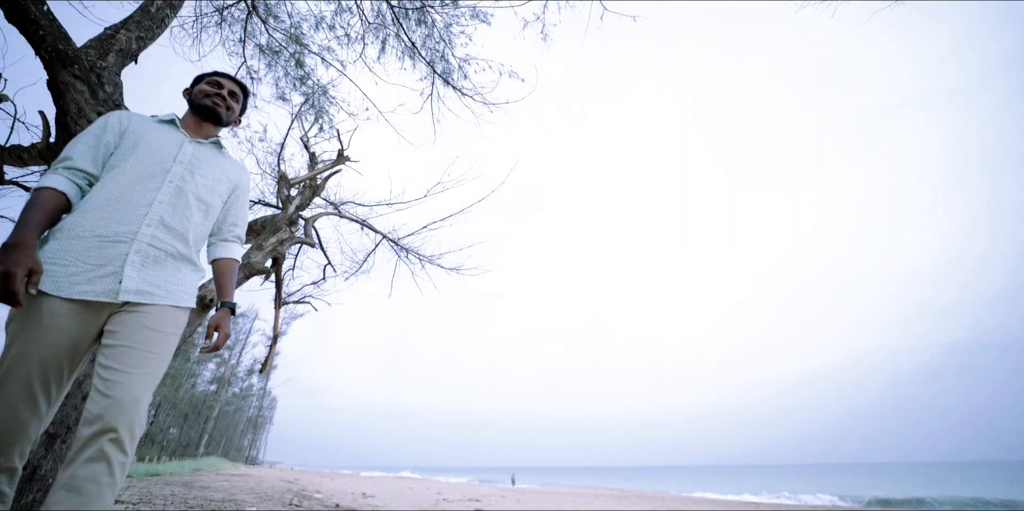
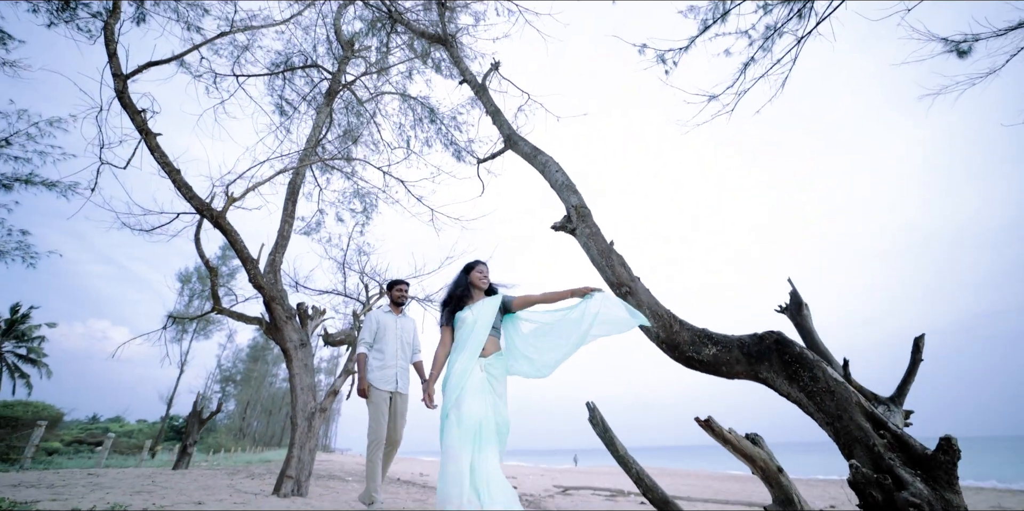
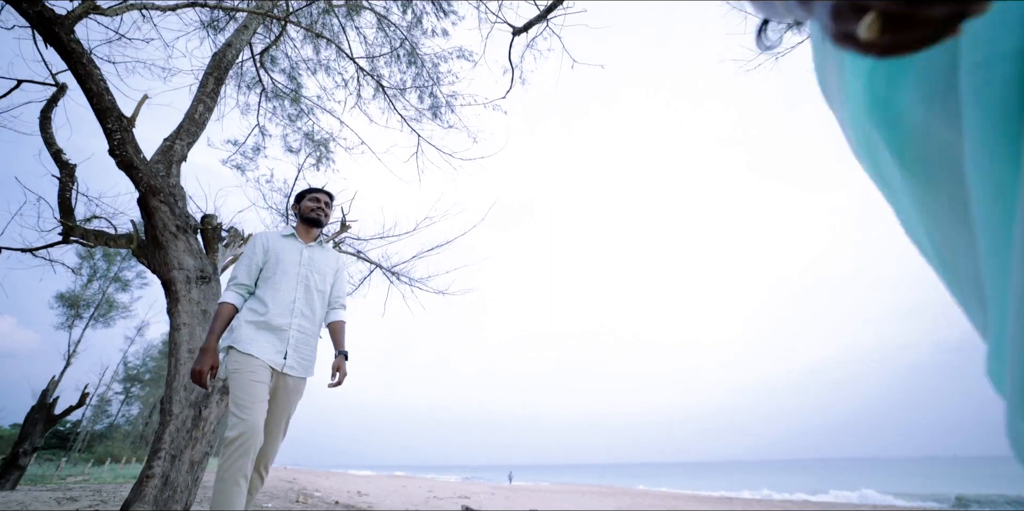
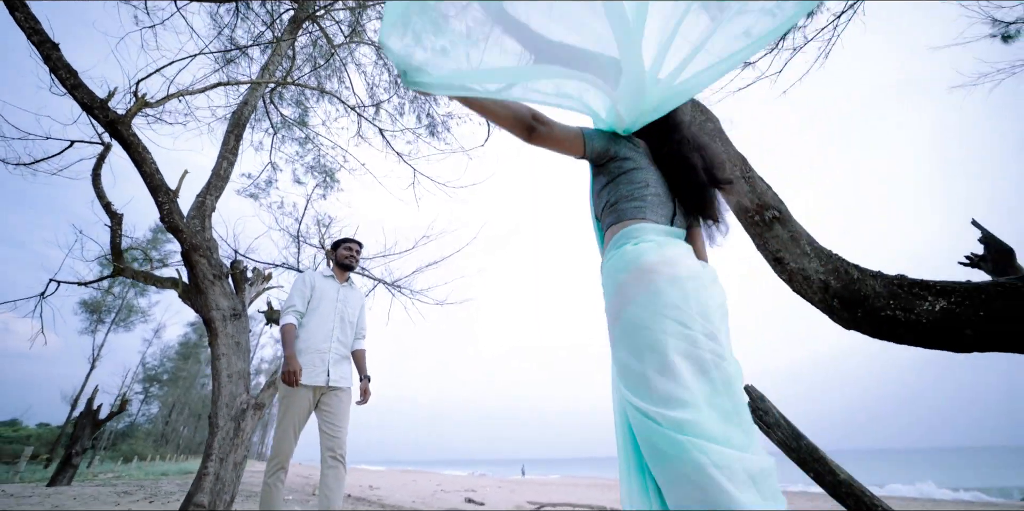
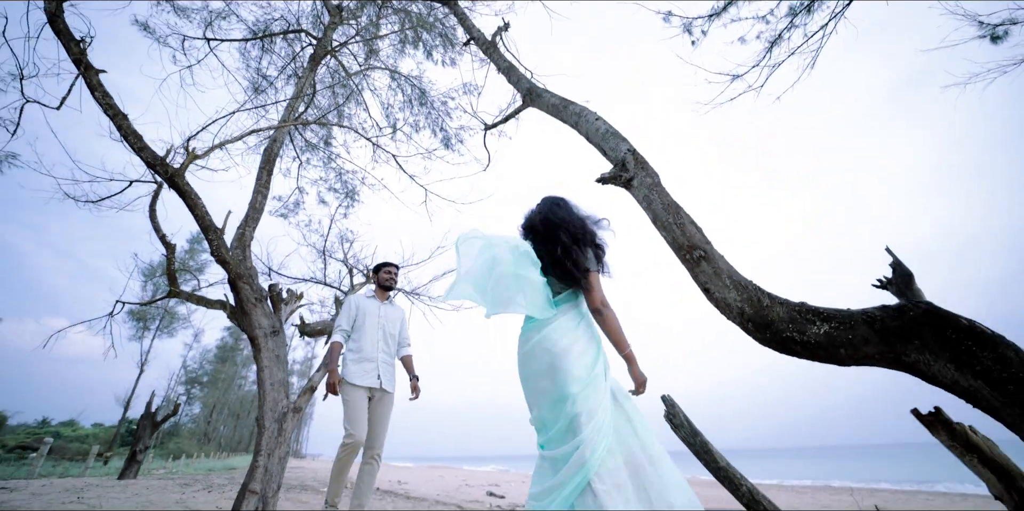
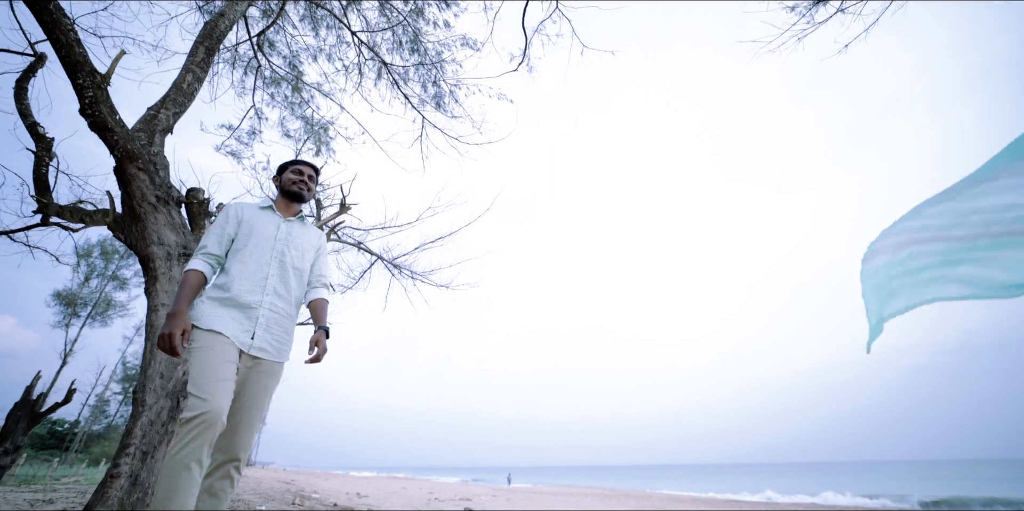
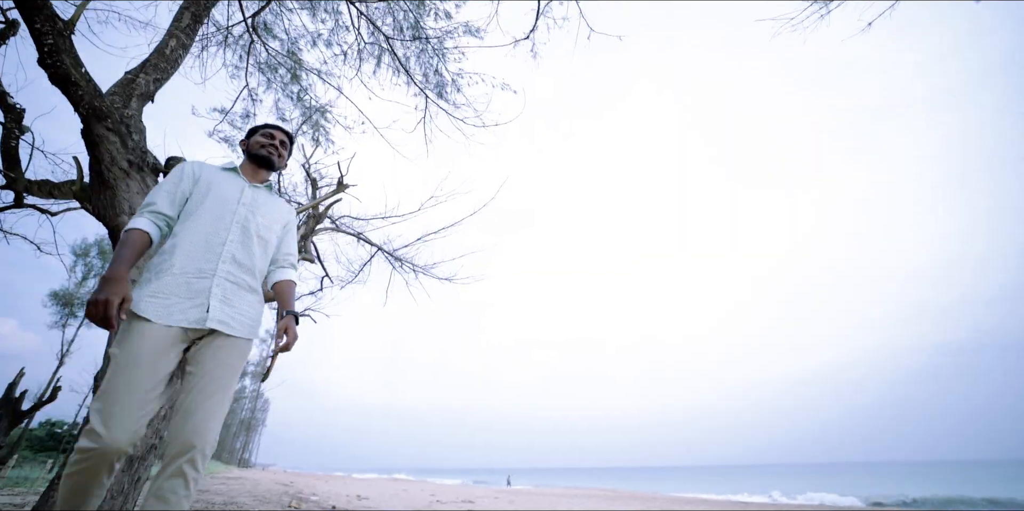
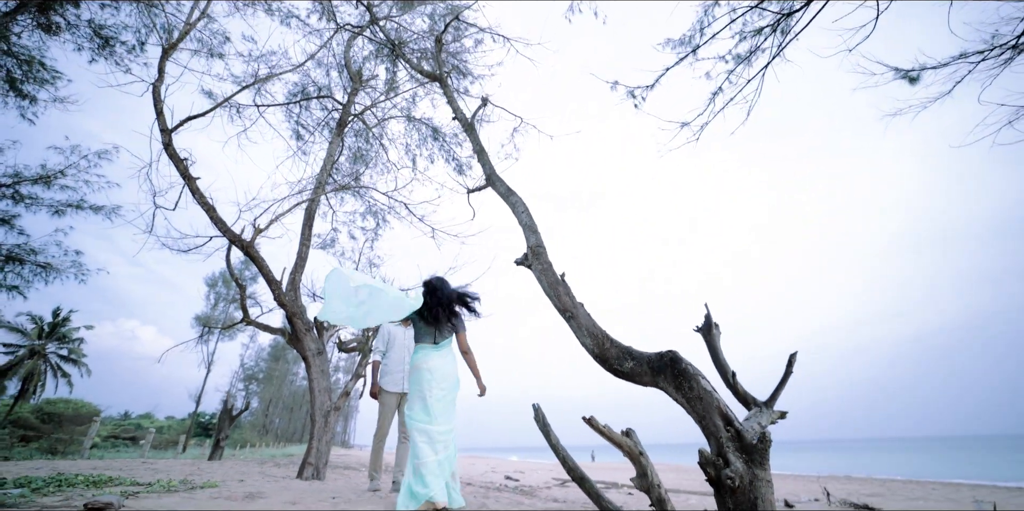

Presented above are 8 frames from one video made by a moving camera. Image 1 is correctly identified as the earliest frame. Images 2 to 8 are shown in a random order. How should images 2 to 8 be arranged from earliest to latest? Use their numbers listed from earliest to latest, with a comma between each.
7, 6, 3, 4, 5, 2, 8
